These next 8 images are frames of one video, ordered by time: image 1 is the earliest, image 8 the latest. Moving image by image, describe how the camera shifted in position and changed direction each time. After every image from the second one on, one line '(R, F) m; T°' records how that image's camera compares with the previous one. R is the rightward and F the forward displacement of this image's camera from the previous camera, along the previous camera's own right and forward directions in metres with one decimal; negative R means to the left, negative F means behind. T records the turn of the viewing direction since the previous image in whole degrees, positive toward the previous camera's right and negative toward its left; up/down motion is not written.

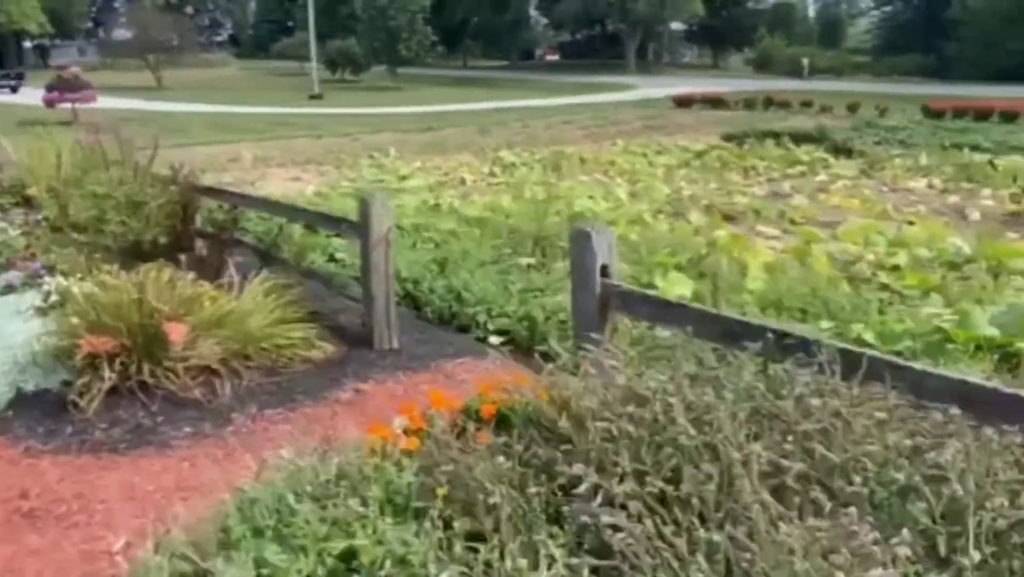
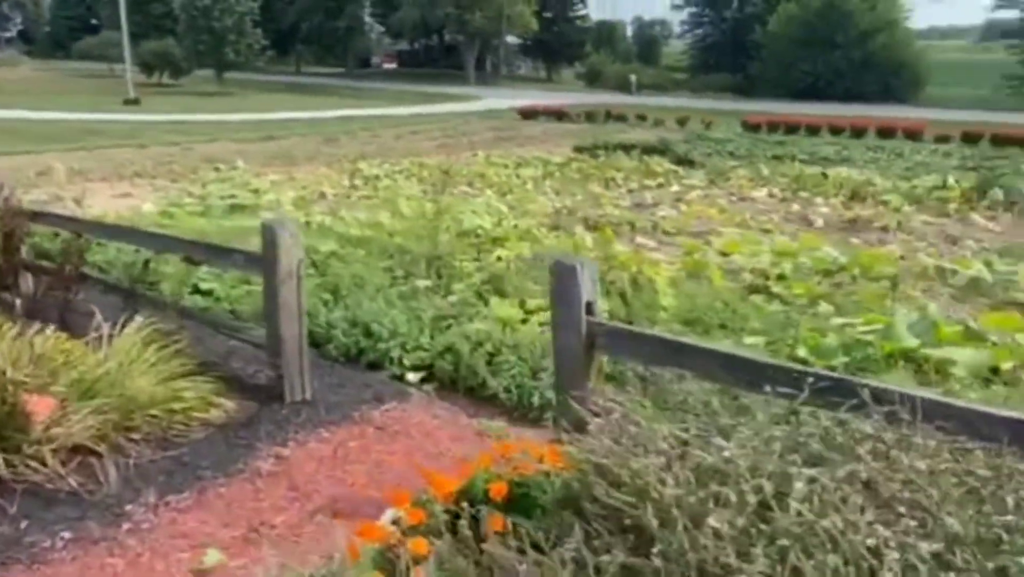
(-0.3, +0.3) m; +13°
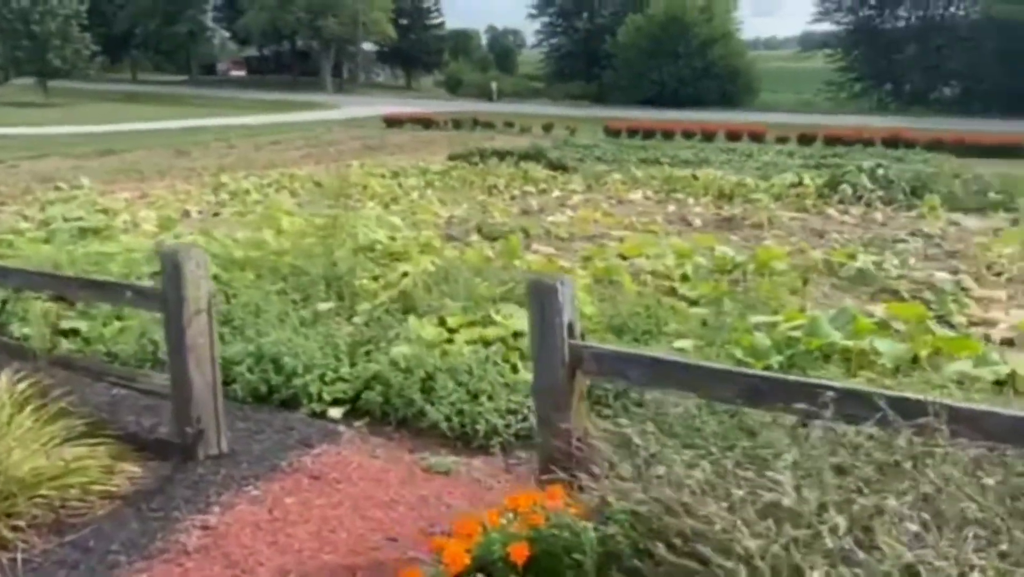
(-0.2, +0.2) m; +11°
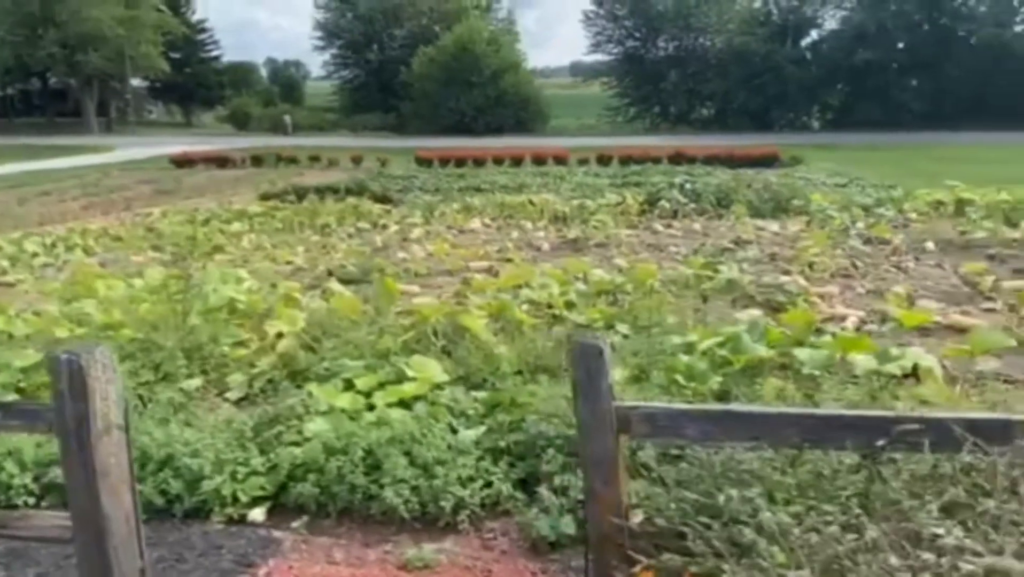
(-0.4, +0.2) m; +16°
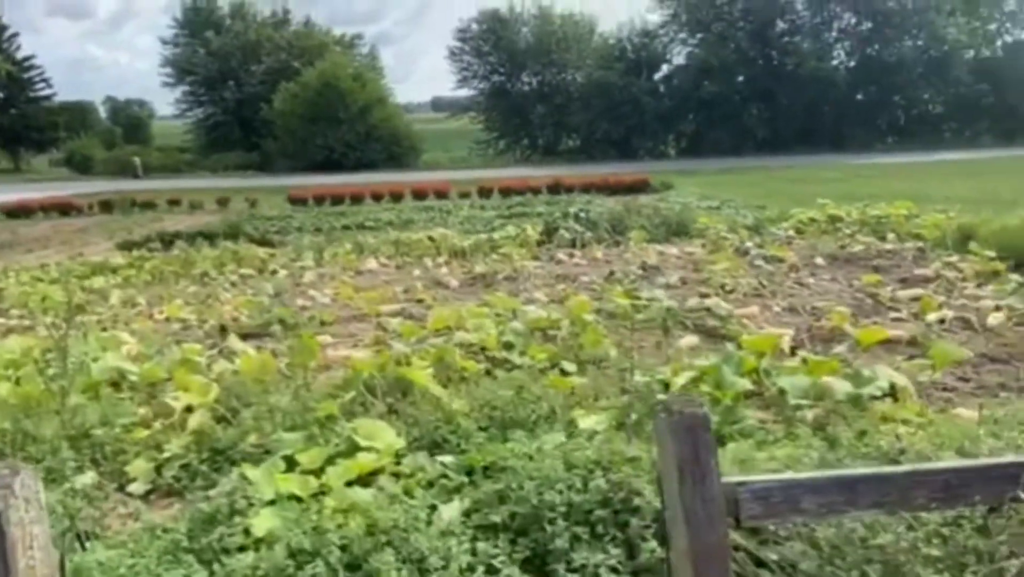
(-0.3, +0.3) m; +10°
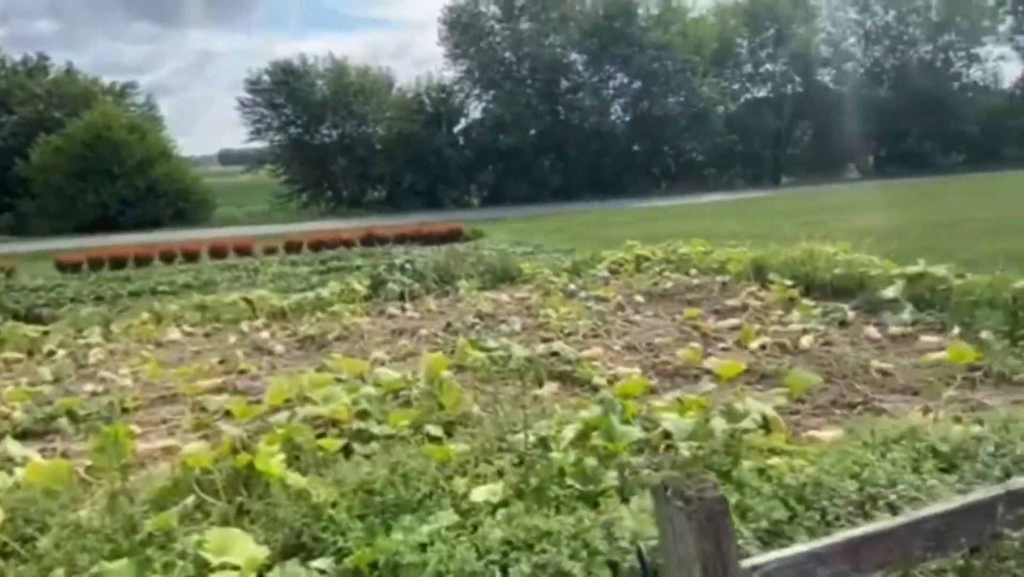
(-0.2, +0.2) m; +16°
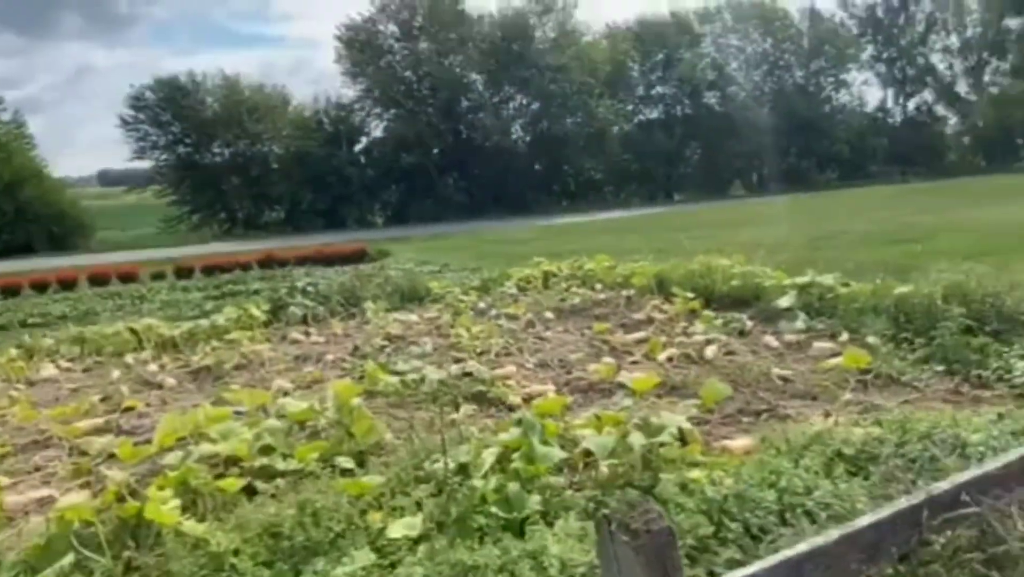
(0.0, +0.1) m; +8°
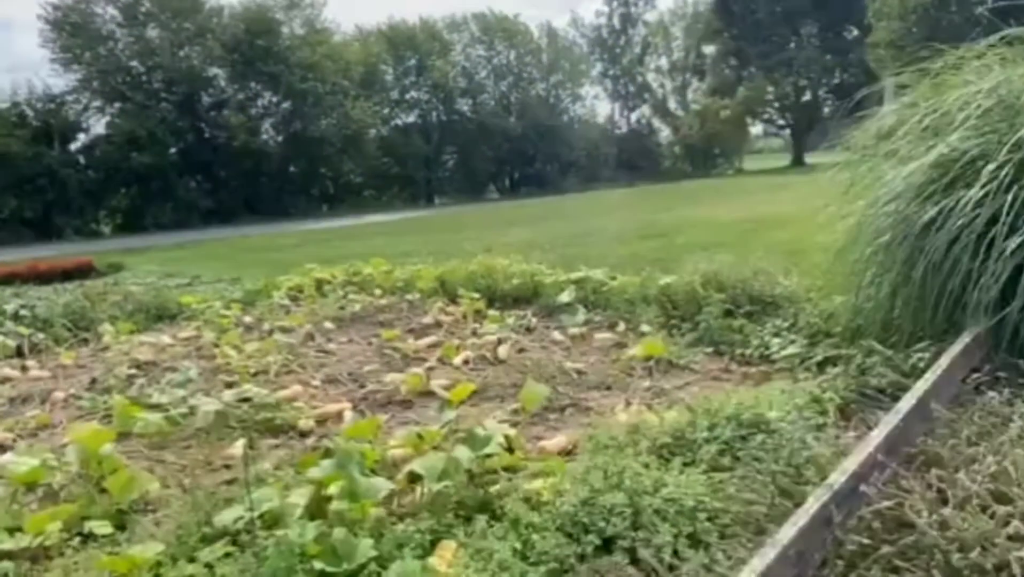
(-0.2, +0.3) m; +19°
